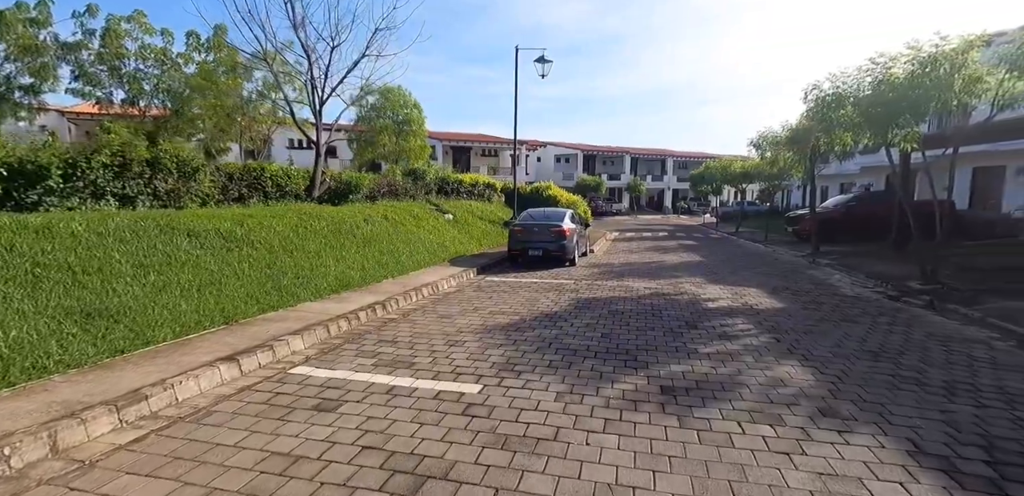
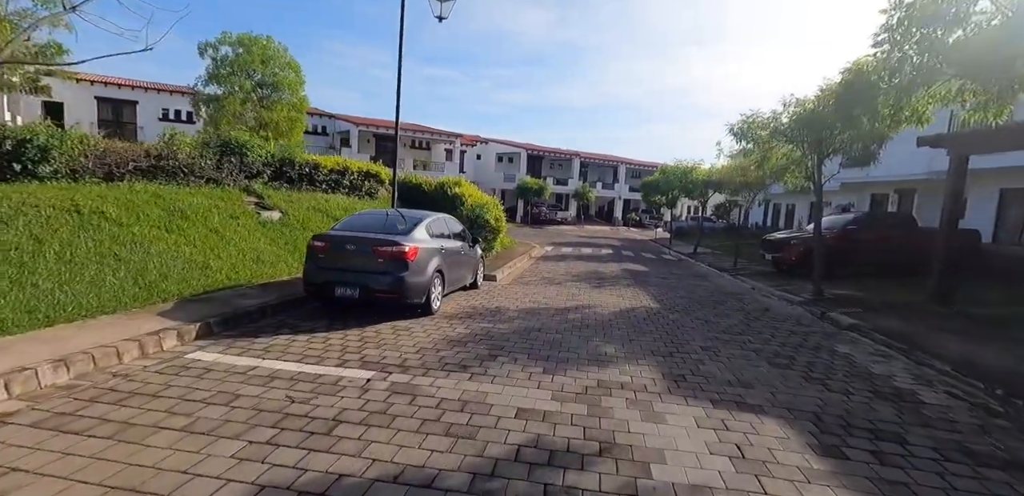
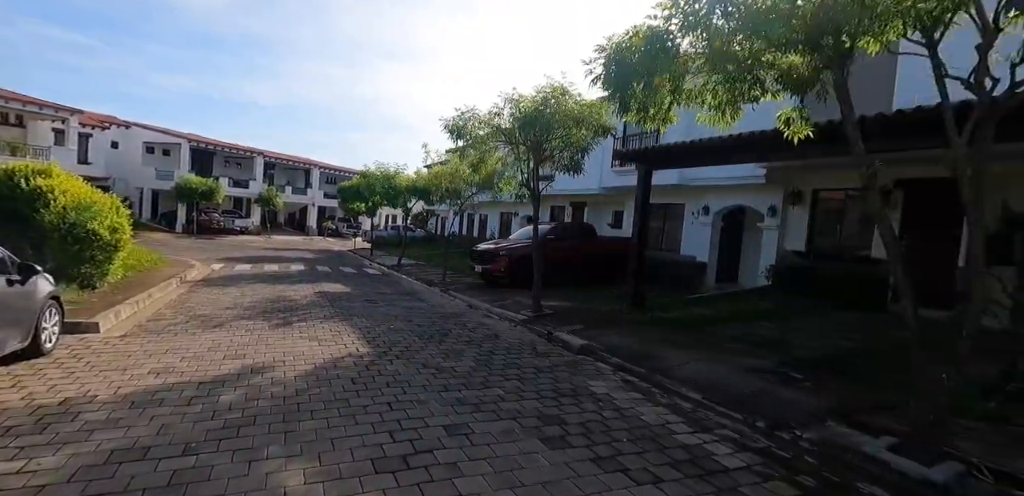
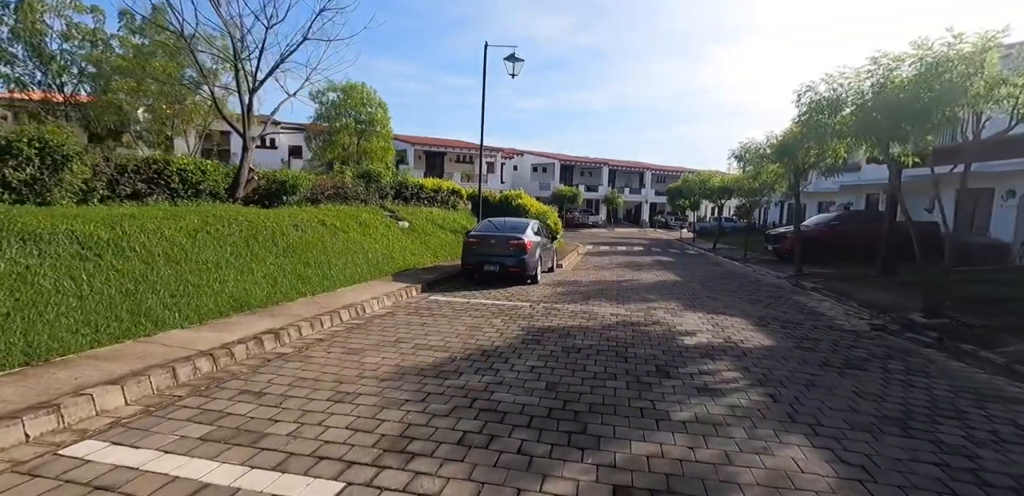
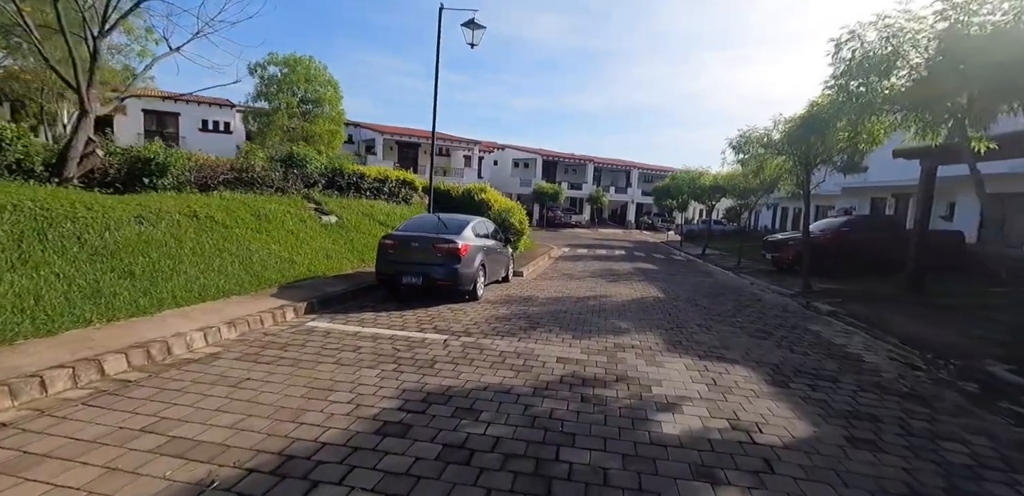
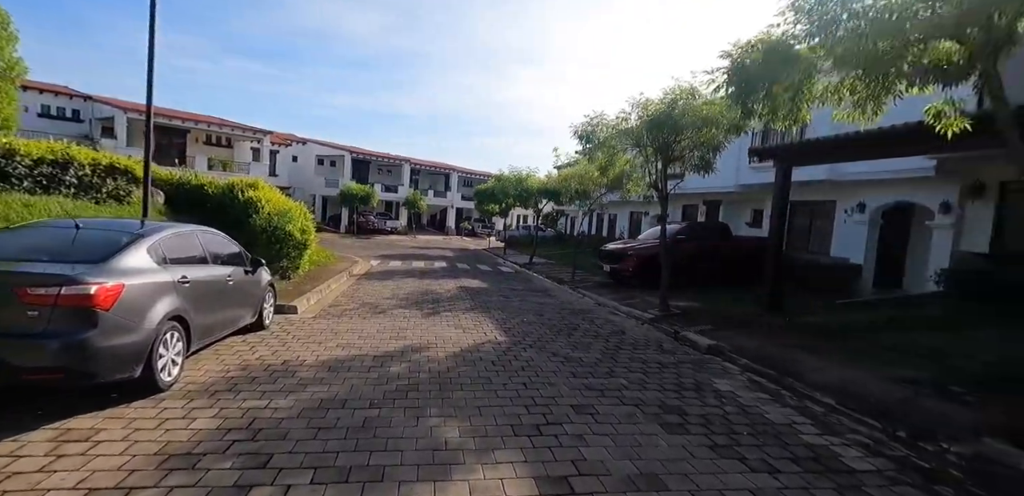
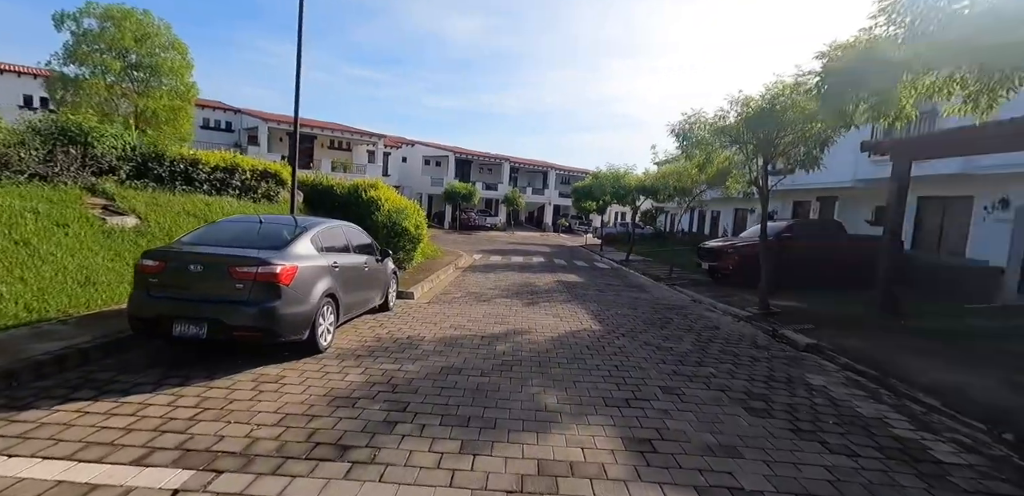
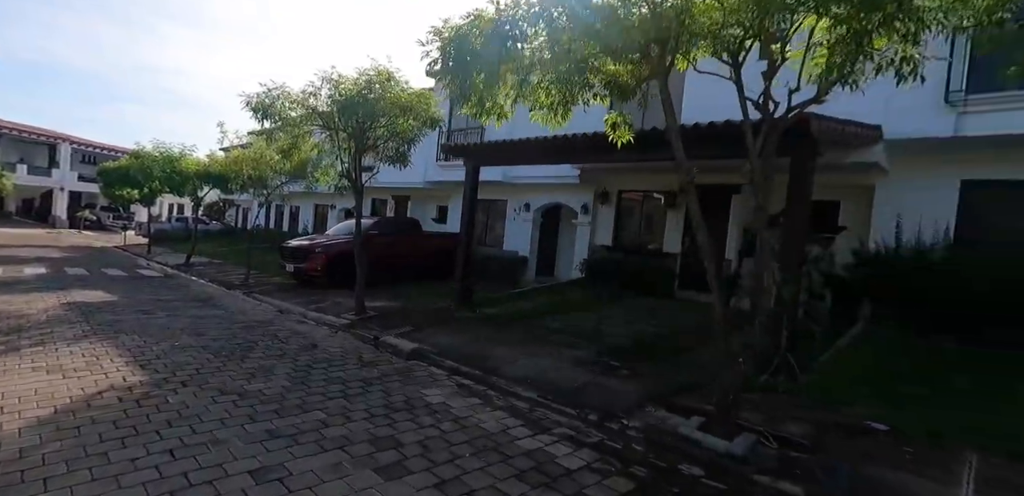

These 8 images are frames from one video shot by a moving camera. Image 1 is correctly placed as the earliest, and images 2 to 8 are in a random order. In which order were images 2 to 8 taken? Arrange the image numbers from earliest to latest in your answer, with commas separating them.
4, 5, 2, 7, 6, 3, 8
